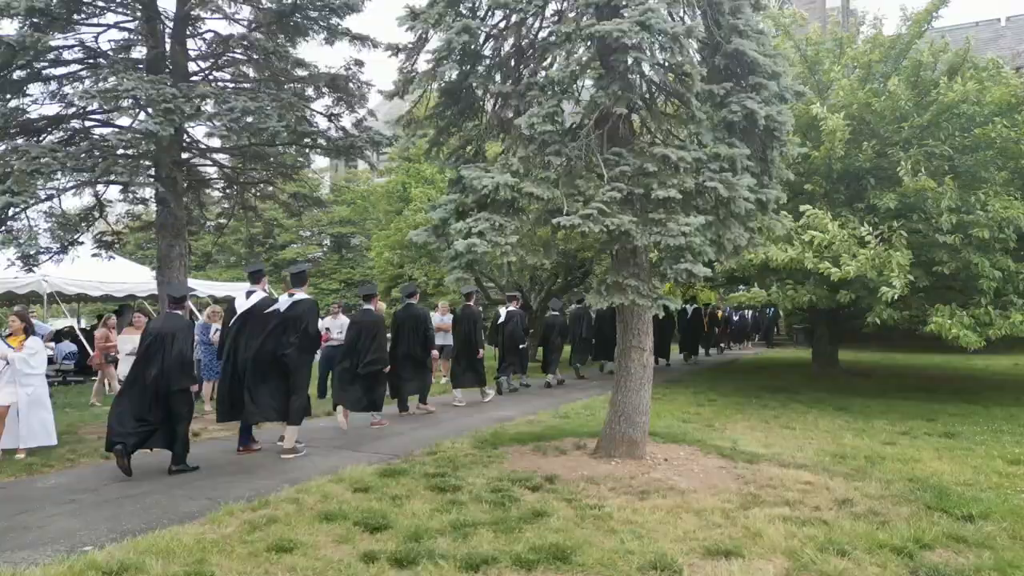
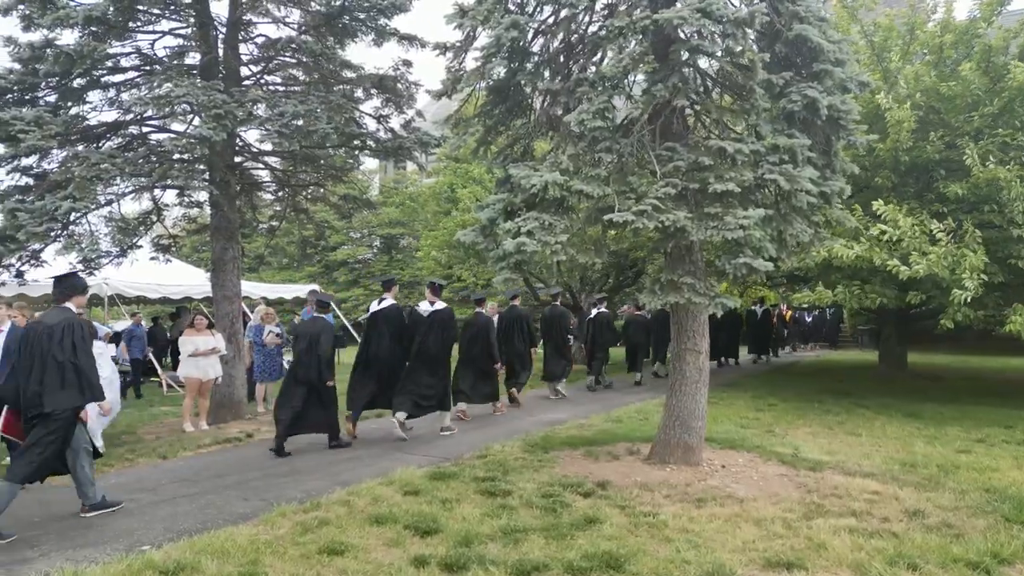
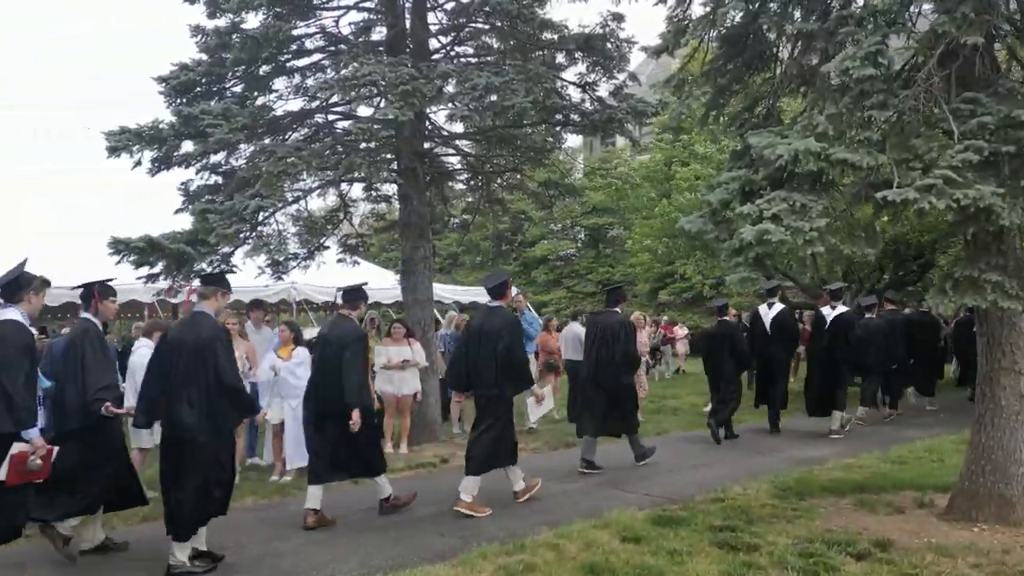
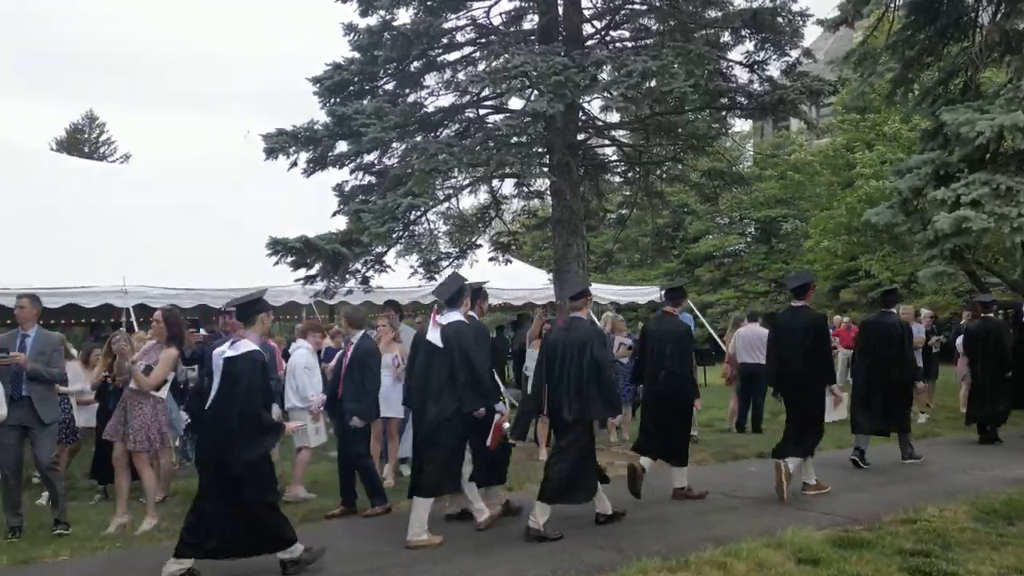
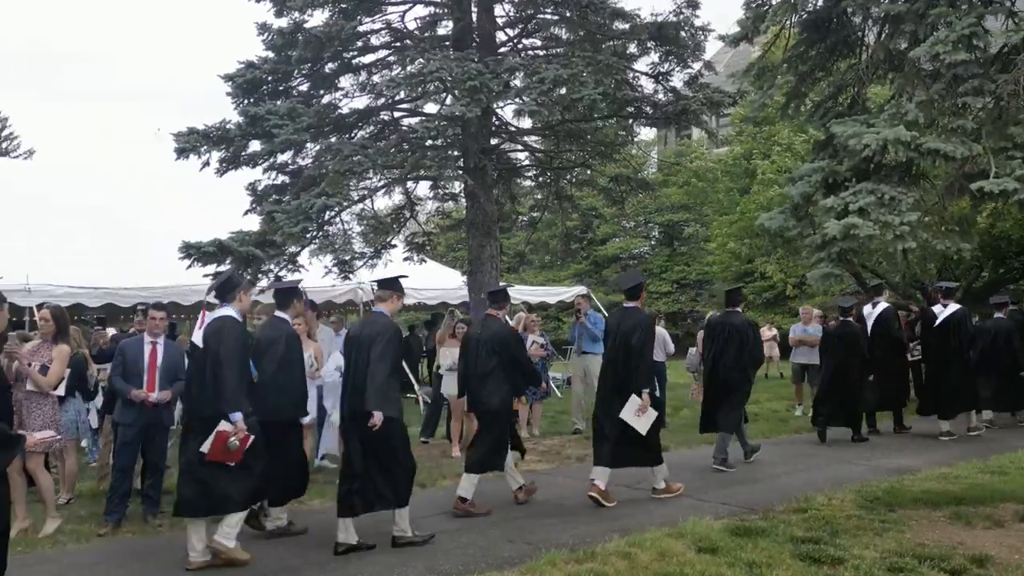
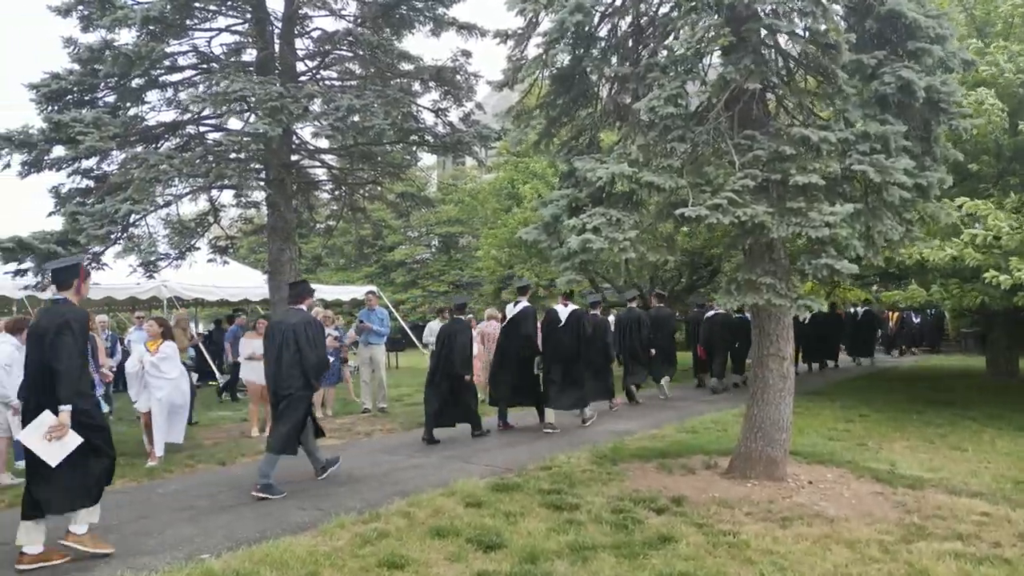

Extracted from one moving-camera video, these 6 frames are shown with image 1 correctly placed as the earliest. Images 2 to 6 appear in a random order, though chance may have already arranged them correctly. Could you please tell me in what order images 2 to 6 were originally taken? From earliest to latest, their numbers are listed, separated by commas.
2, 6, 3, 5, 4
